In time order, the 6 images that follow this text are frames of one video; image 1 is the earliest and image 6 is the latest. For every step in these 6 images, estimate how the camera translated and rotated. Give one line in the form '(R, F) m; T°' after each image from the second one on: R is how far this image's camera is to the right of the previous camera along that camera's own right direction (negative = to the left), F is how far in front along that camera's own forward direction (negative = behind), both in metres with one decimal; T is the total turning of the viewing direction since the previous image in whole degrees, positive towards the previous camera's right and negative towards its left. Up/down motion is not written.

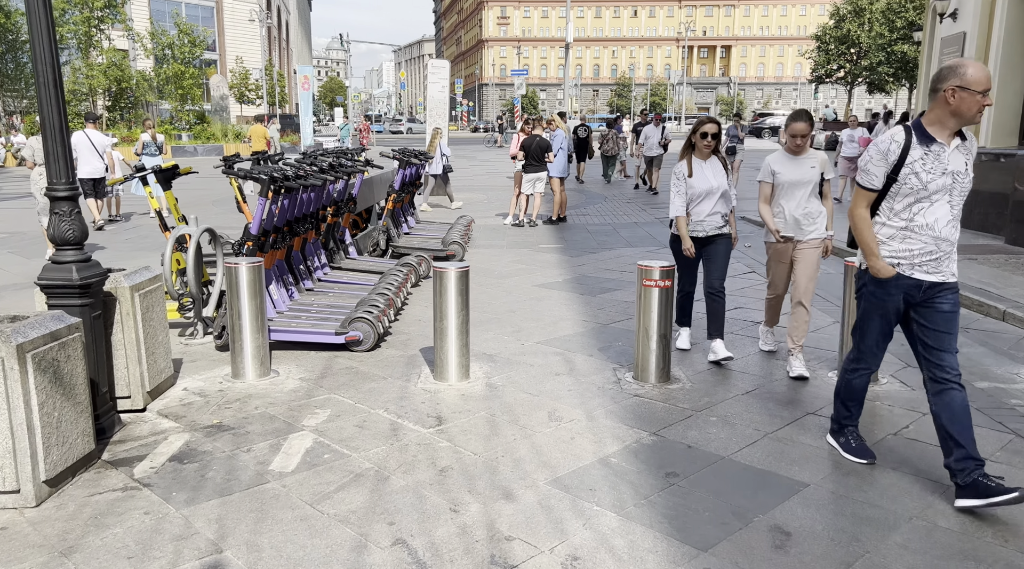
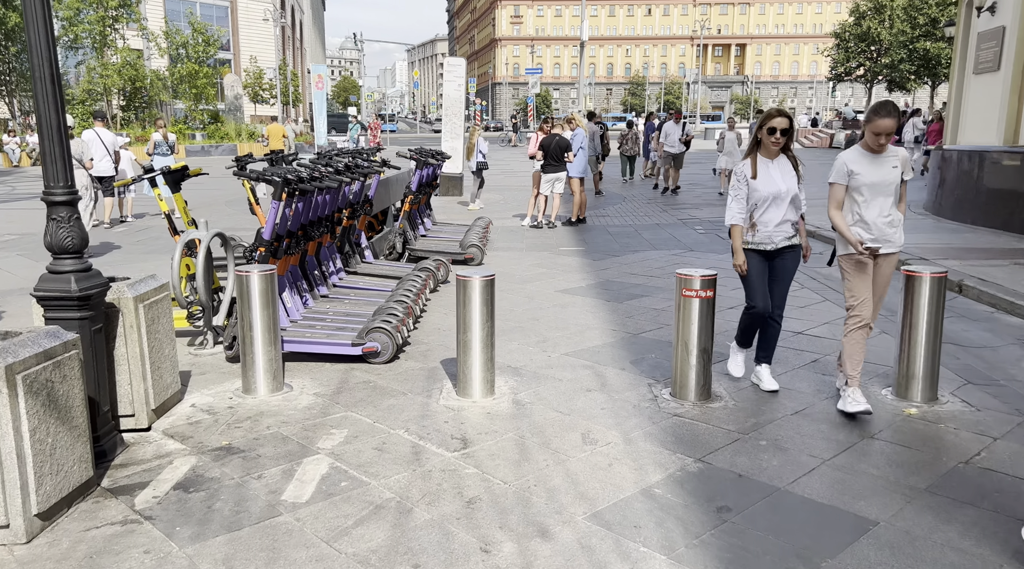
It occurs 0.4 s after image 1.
(-0.1, +0.4) m; -1°
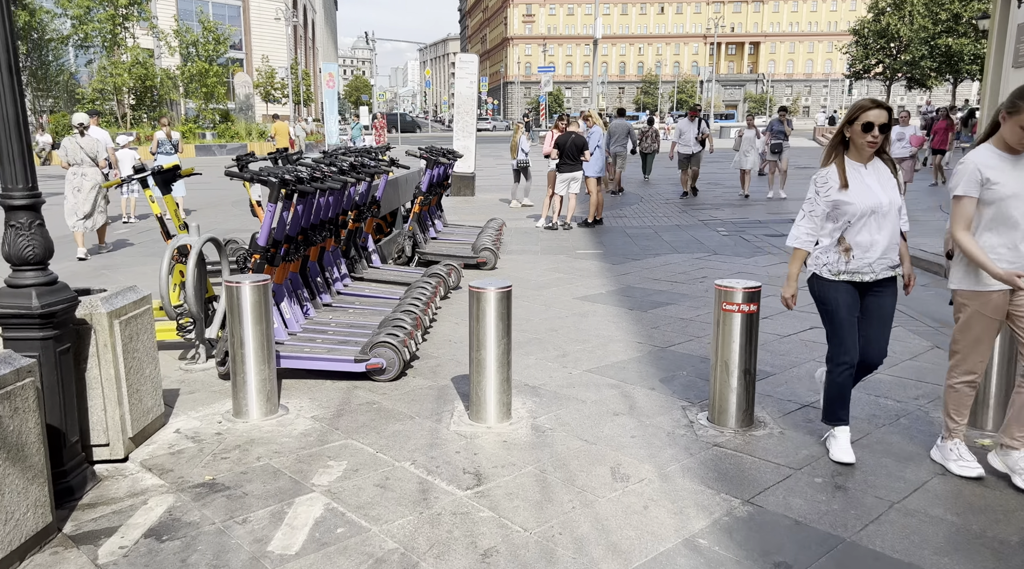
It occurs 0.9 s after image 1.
(0.0, +0.5) m; -1°
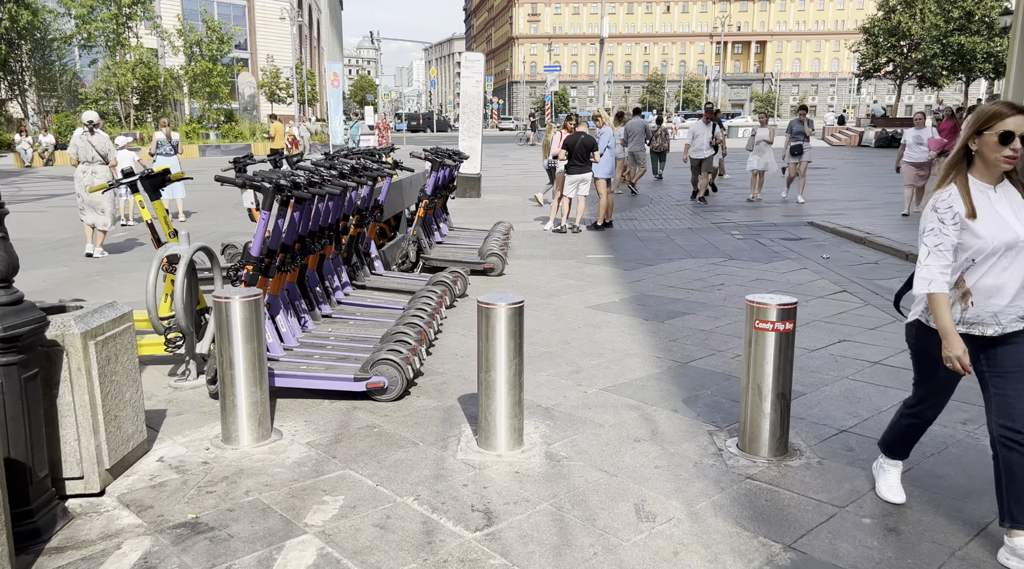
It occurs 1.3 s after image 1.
(0.0, +0.4) m; 0°
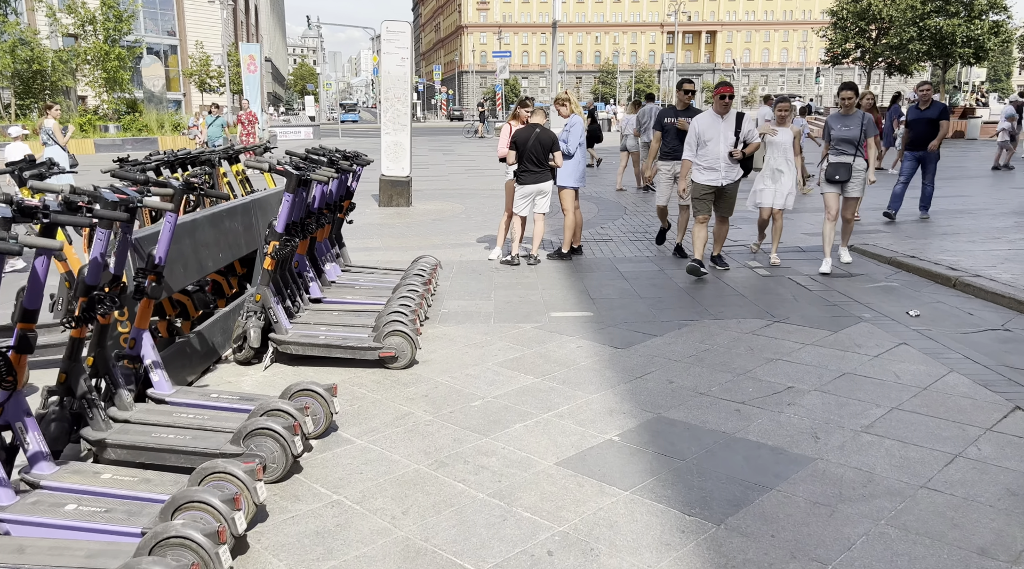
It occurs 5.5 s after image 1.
(+0.2, +3.9) m; +3°
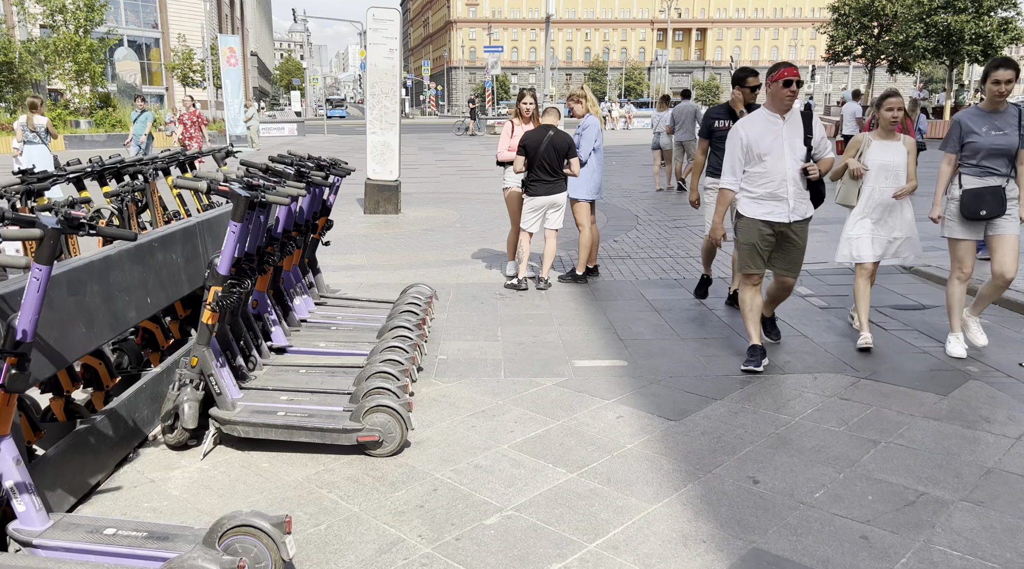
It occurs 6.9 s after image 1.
(-0.2, +1.4) m; +1°
